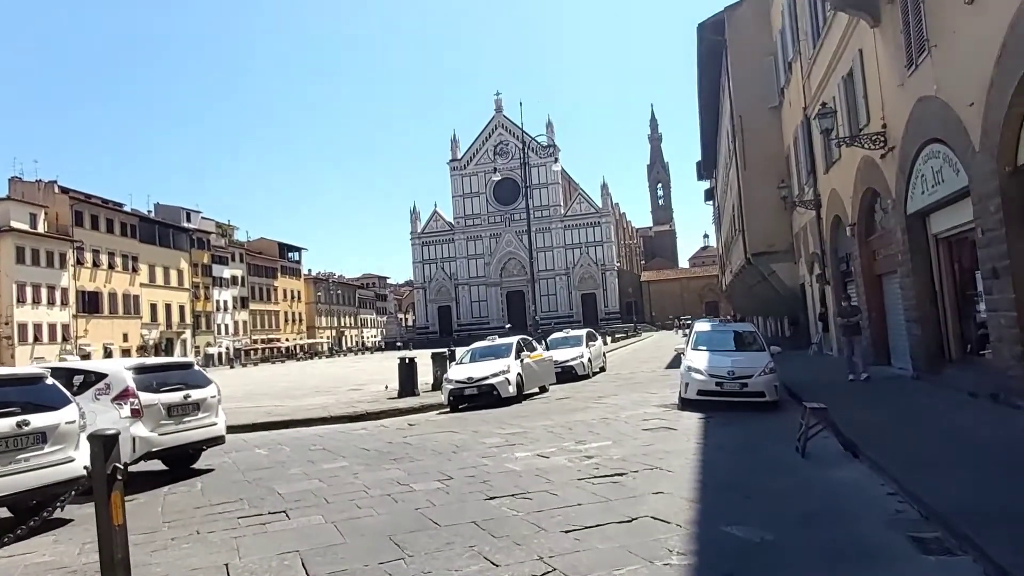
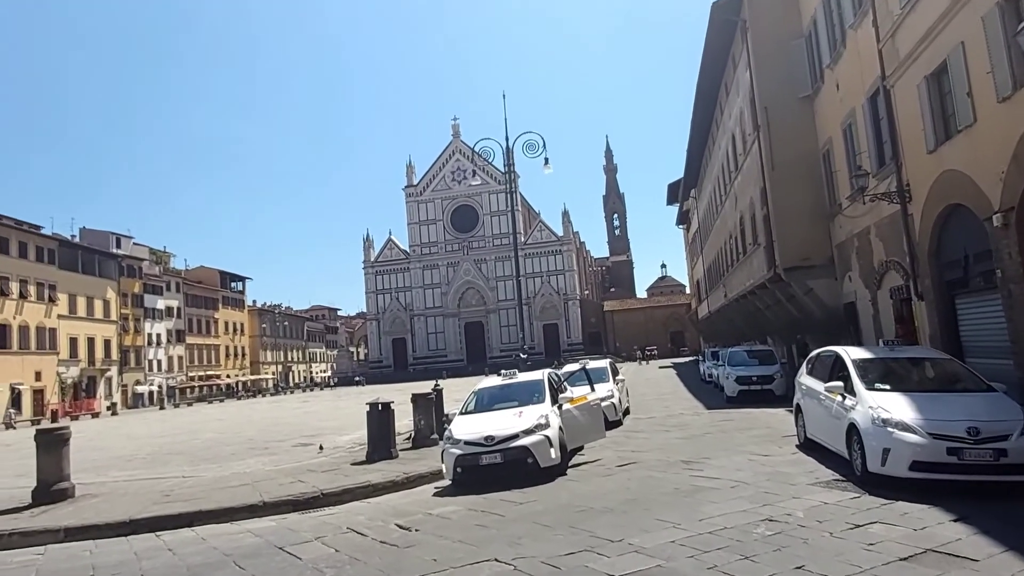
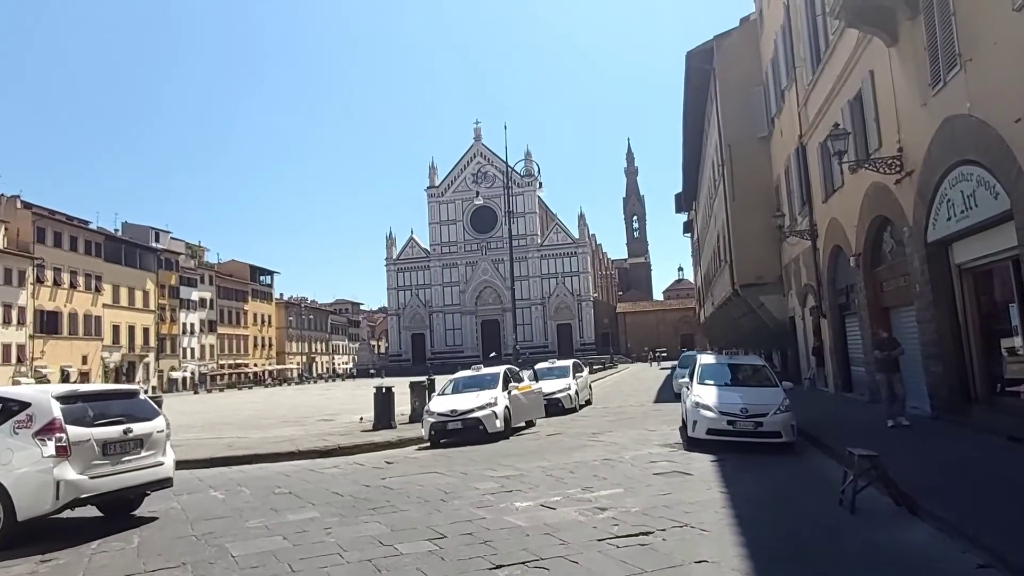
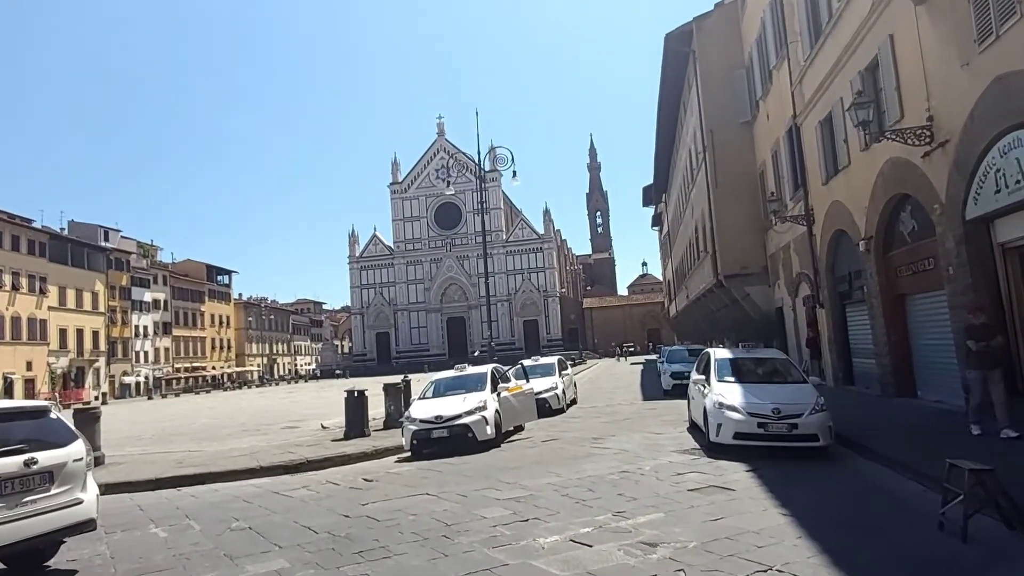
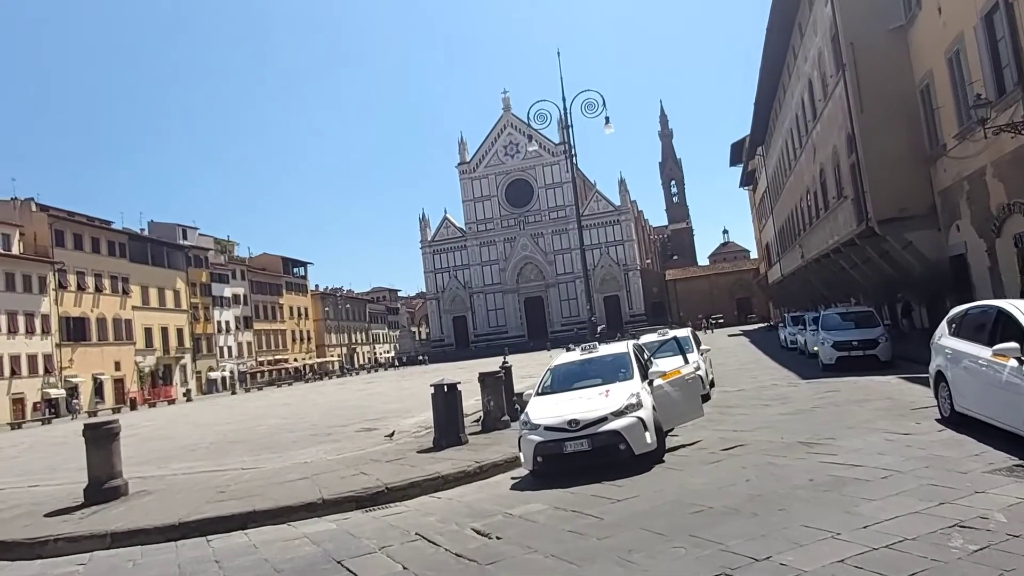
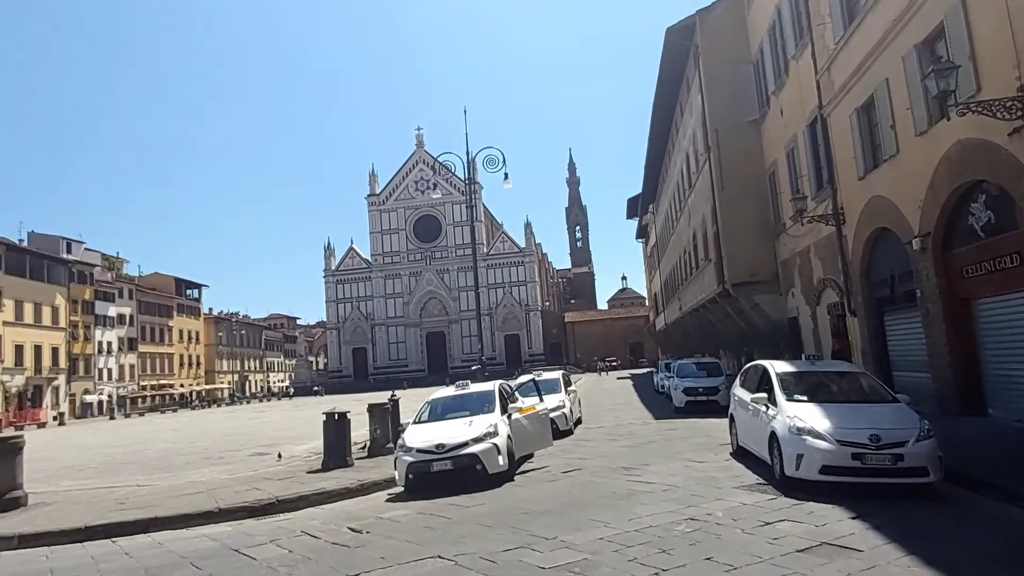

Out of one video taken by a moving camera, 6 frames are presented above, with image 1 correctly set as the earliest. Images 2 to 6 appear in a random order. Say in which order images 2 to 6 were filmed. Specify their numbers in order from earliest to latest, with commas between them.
3, 4, 6, 2, 5
